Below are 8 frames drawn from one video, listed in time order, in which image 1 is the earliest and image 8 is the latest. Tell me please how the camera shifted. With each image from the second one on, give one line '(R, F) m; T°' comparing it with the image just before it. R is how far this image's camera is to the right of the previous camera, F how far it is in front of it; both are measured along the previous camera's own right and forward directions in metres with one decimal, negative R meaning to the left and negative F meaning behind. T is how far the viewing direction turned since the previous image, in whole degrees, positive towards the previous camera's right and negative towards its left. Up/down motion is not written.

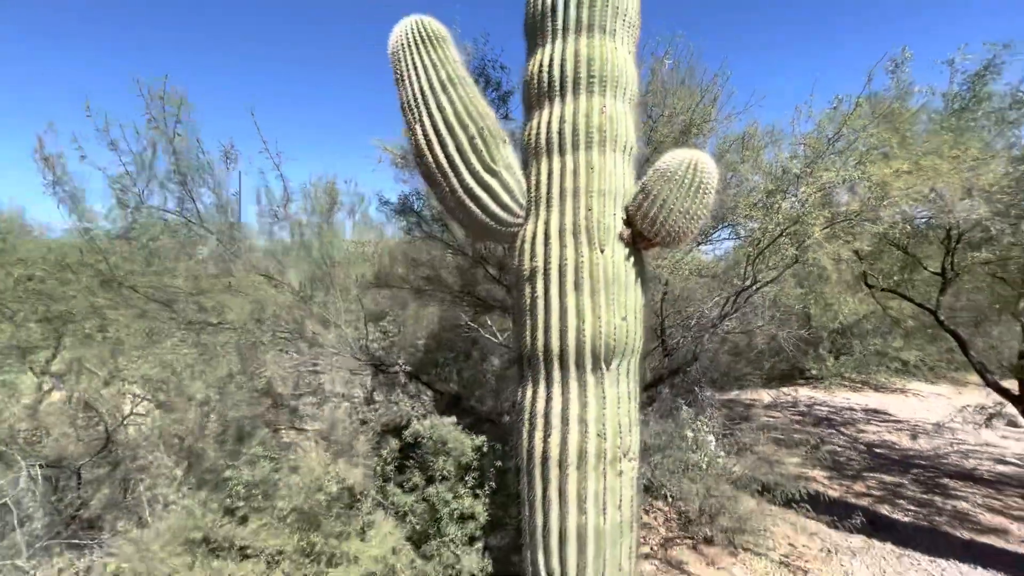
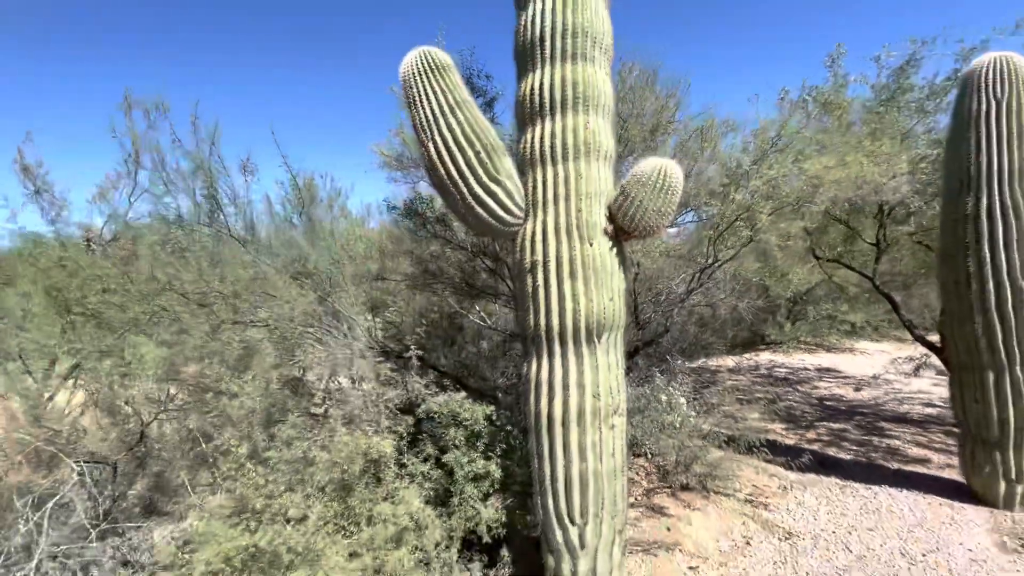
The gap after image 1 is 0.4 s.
(-0.2, -0.4) m; +4°
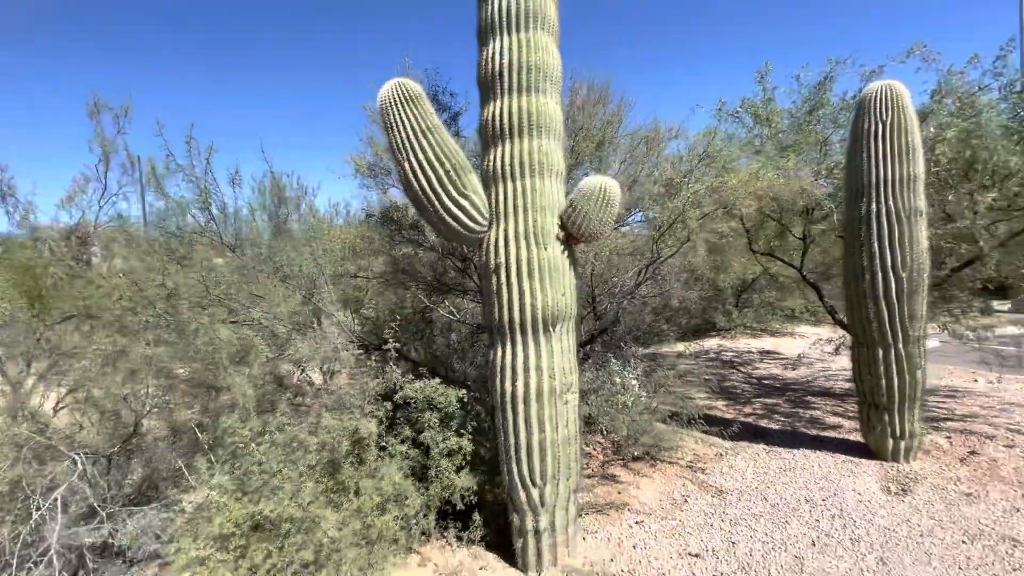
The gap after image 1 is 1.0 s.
(0.0, -0.5) m; +4°
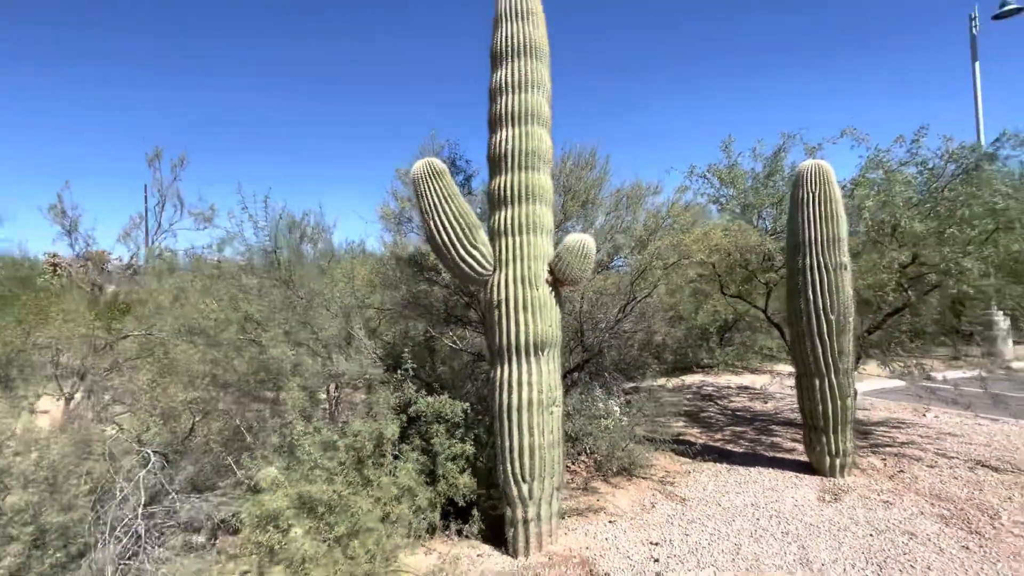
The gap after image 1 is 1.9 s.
(0.0, -0.9) m; 0°
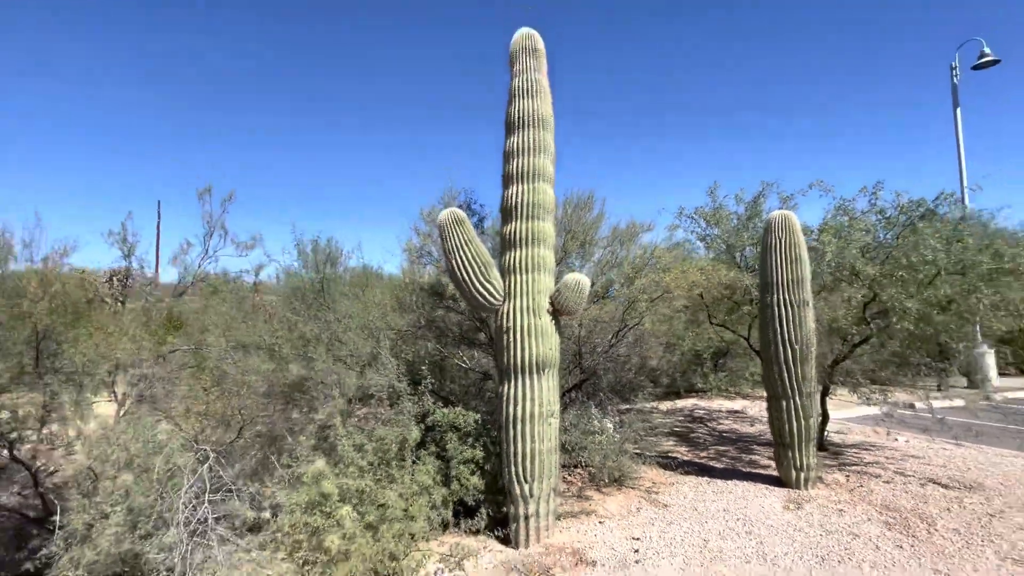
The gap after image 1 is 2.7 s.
(0.0, -0.8) m; 0°
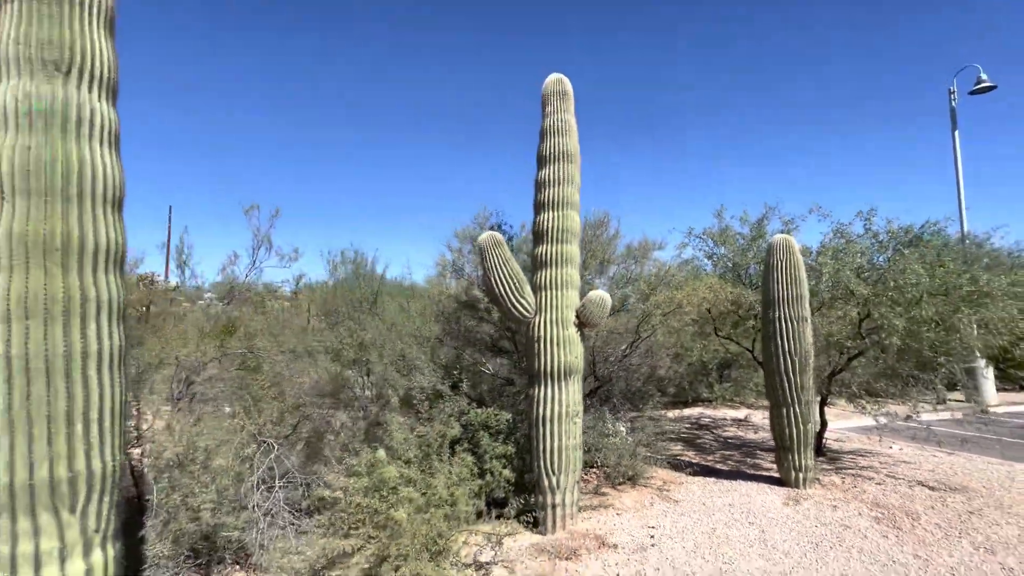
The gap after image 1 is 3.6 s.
(-0.3, -0.7) m; 0°
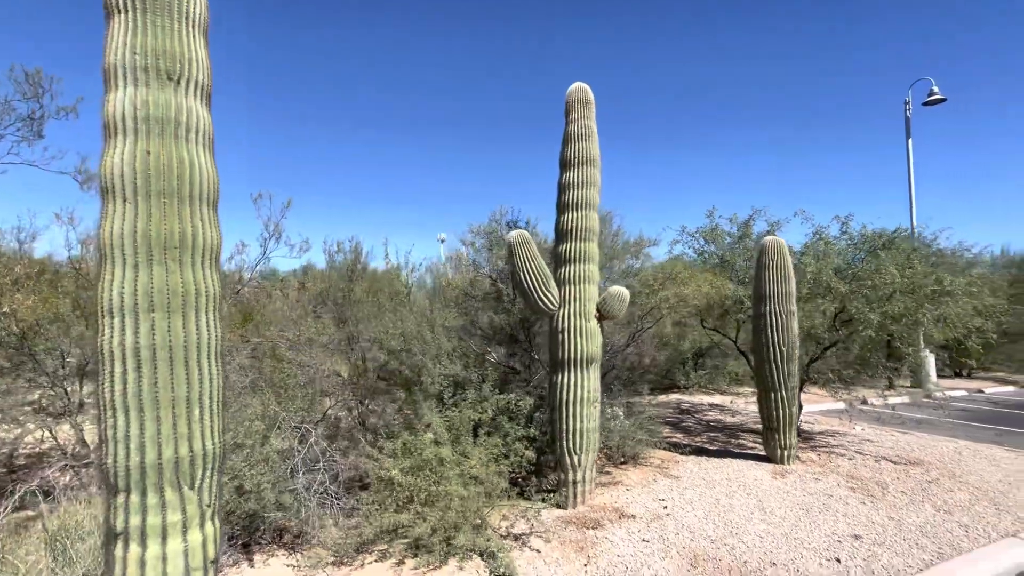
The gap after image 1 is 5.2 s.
(-0.8, -0.4) m; +4°
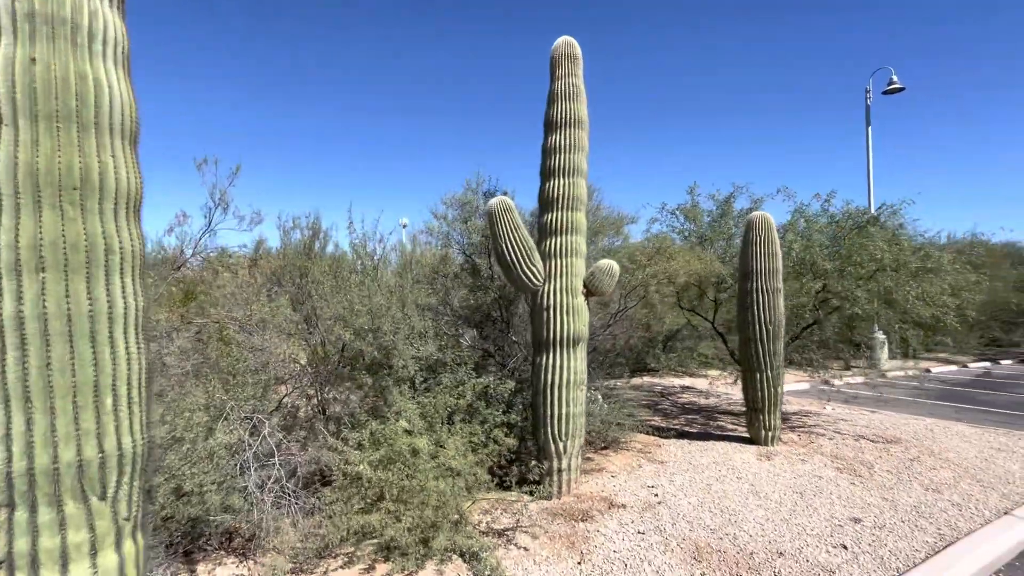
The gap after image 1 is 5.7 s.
(-0.2, +0.6) m; +4°
